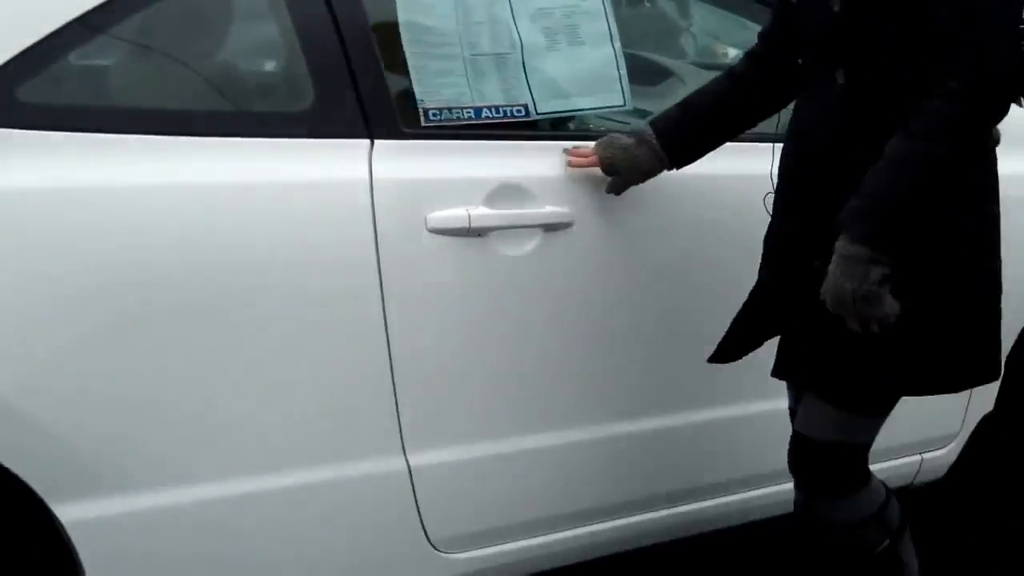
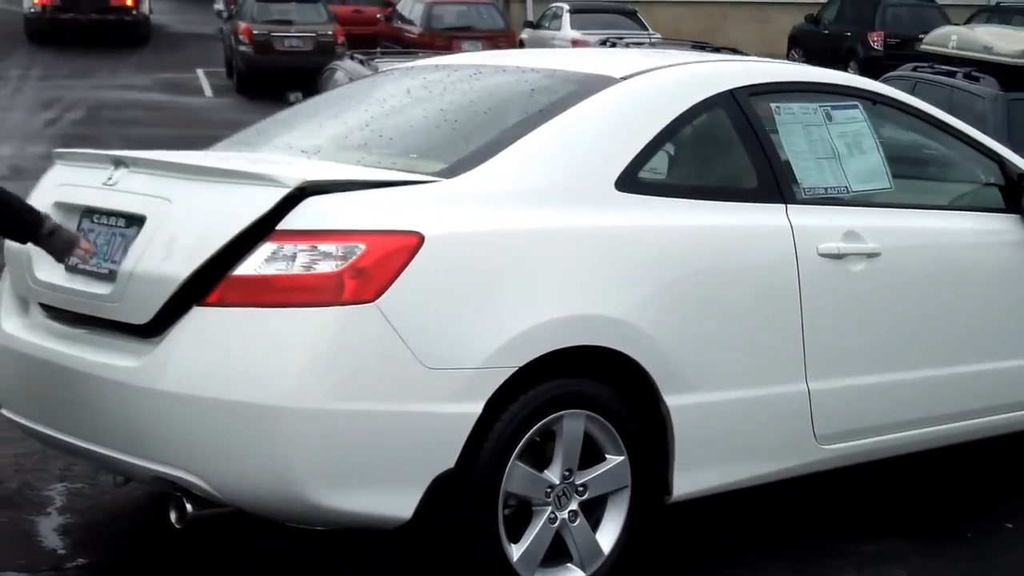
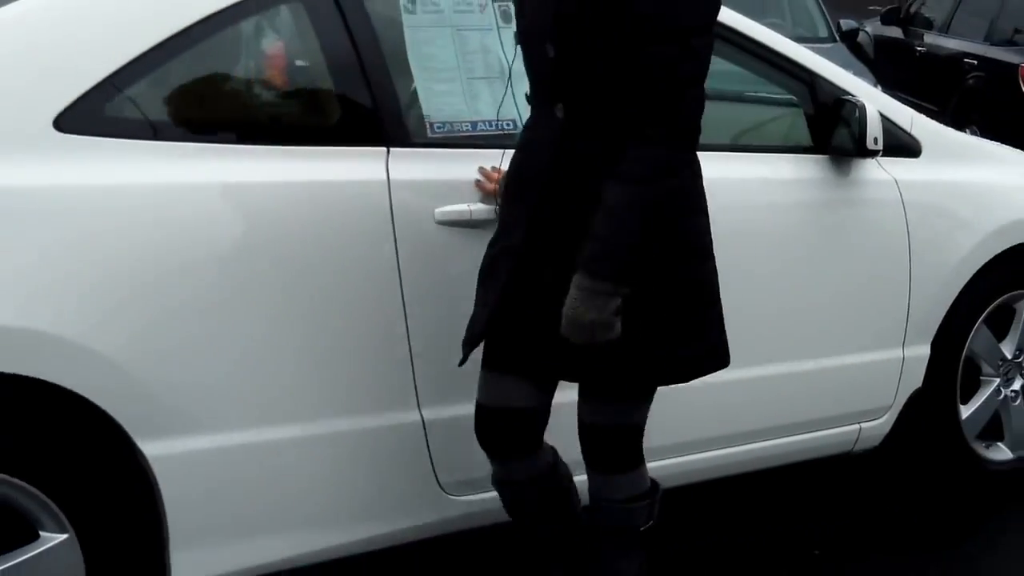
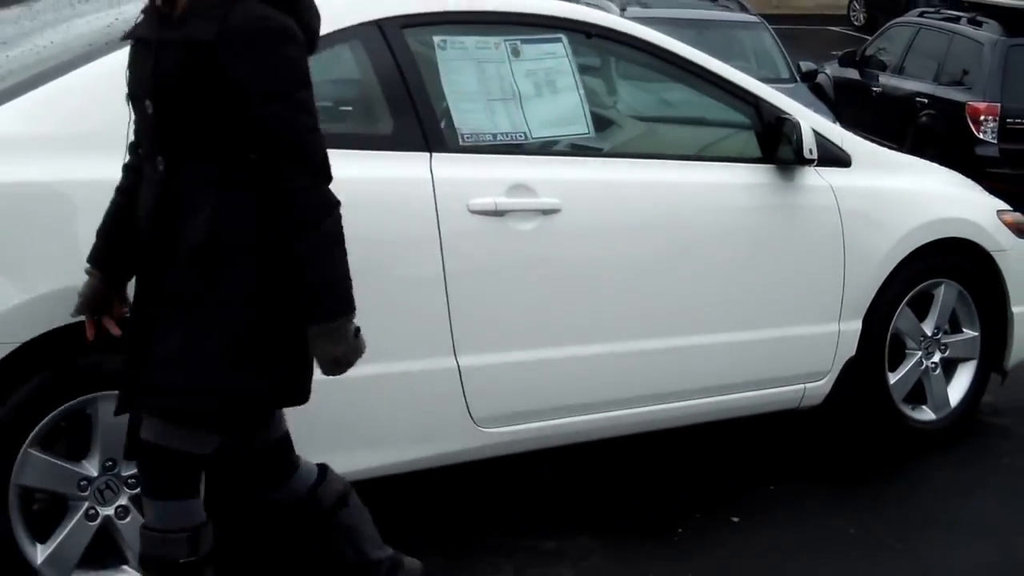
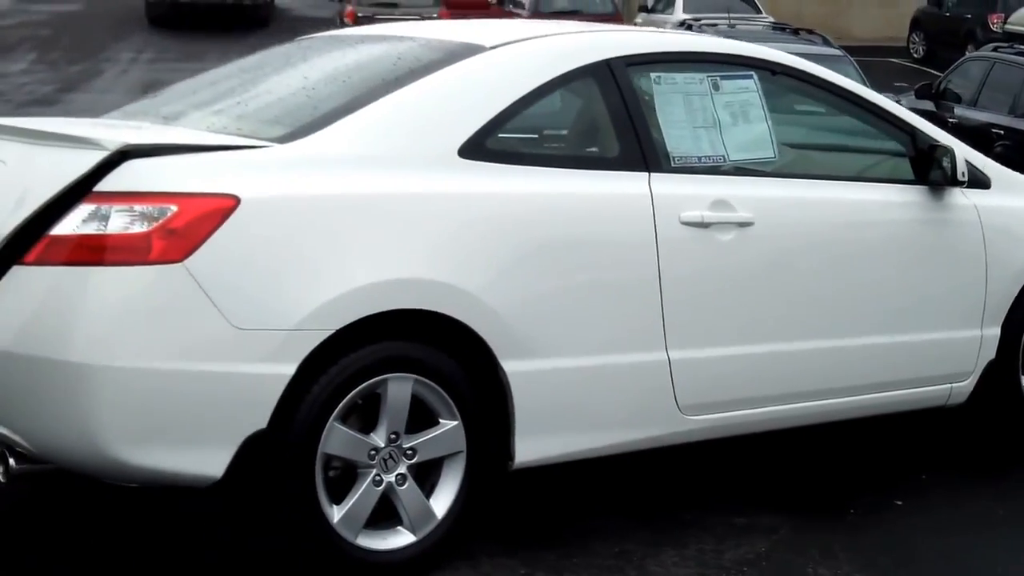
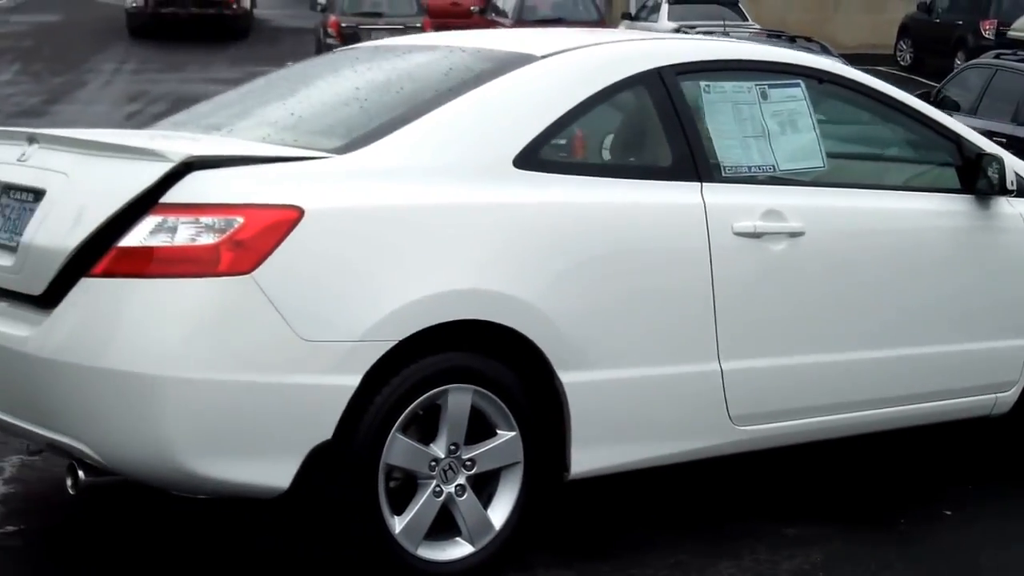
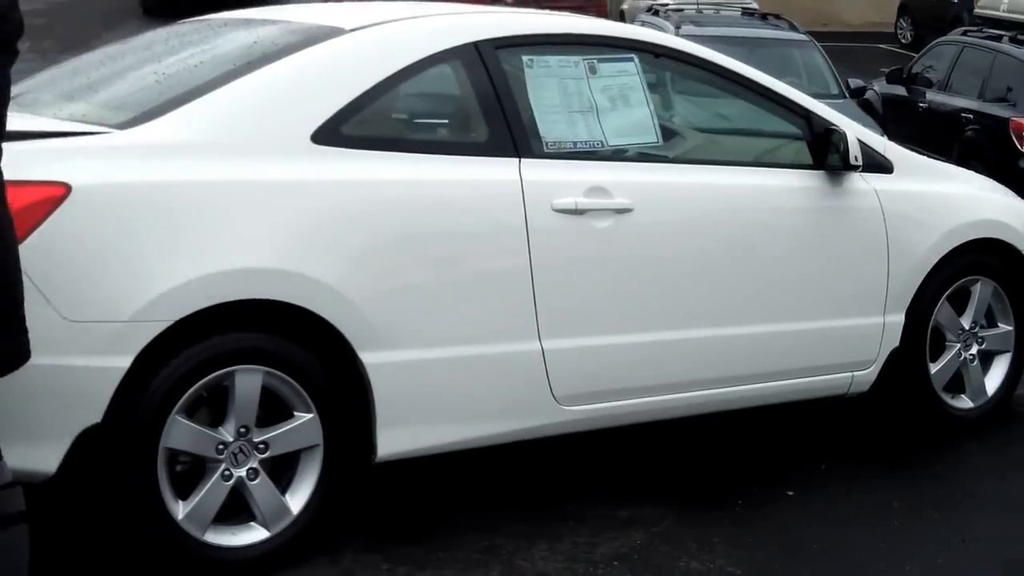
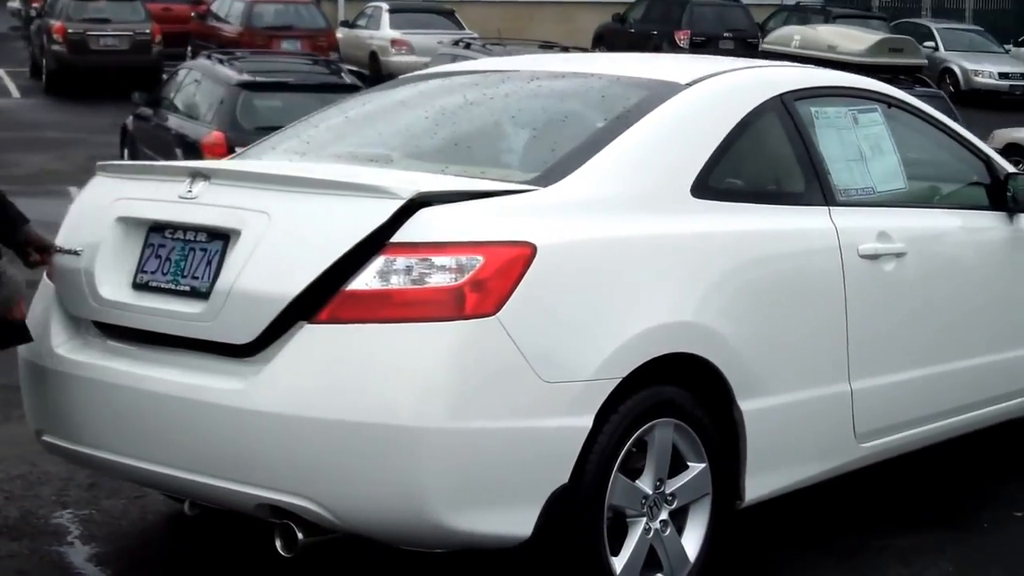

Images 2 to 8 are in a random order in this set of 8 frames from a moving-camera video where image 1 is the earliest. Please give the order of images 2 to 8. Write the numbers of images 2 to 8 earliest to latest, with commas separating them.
3, 4, 7, 5, 6, 2, 8
